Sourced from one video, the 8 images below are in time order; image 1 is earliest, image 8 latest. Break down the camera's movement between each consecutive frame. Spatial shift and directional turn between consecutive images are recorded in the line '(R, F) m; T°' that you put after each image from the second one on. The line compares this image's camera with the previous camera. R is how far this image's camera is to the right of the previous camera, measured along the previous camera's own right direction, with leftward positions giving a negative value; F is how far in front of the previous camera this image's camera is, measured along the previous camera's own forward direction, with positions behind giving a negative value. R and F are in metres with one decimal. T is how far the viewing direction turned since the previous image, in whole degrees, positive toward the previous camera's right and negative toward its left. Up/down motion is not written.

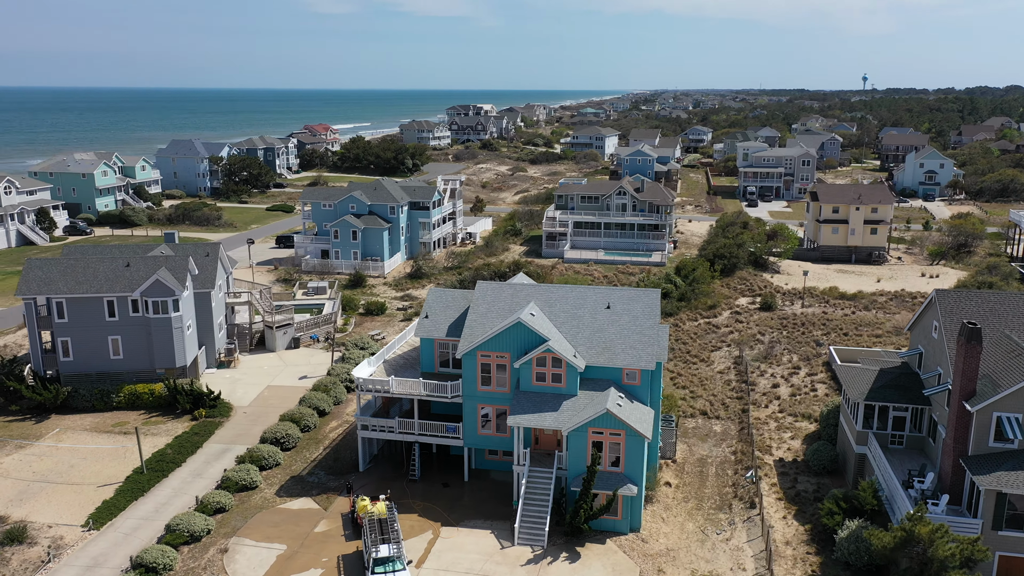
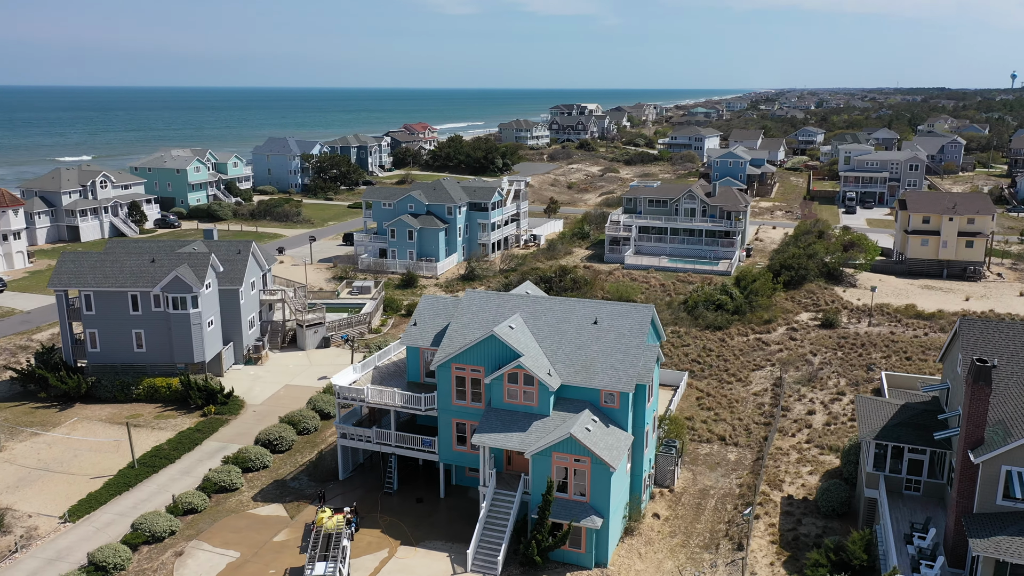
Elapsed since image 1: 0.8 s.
(+4.3, +1.7) m; -8°
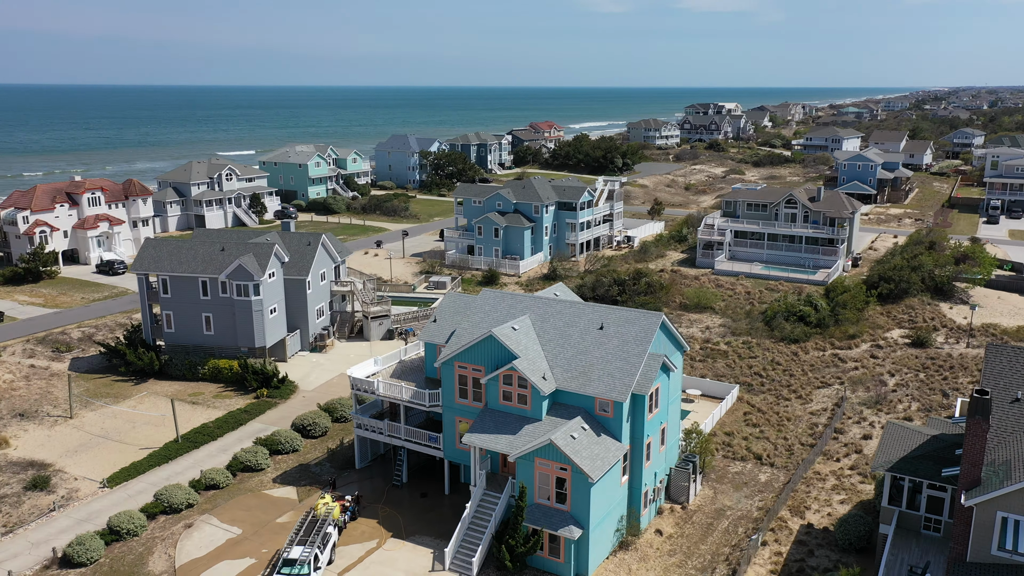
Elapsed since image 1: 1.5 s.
(+4.2, +0.6) m; -10°
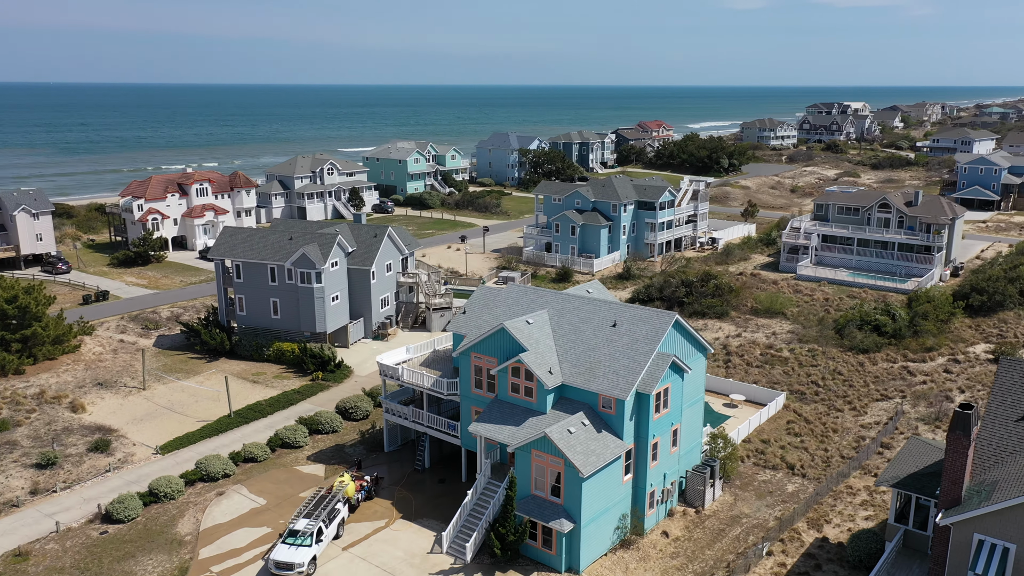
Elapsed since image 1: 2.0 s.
(+3.3, -0.2) m; -8°
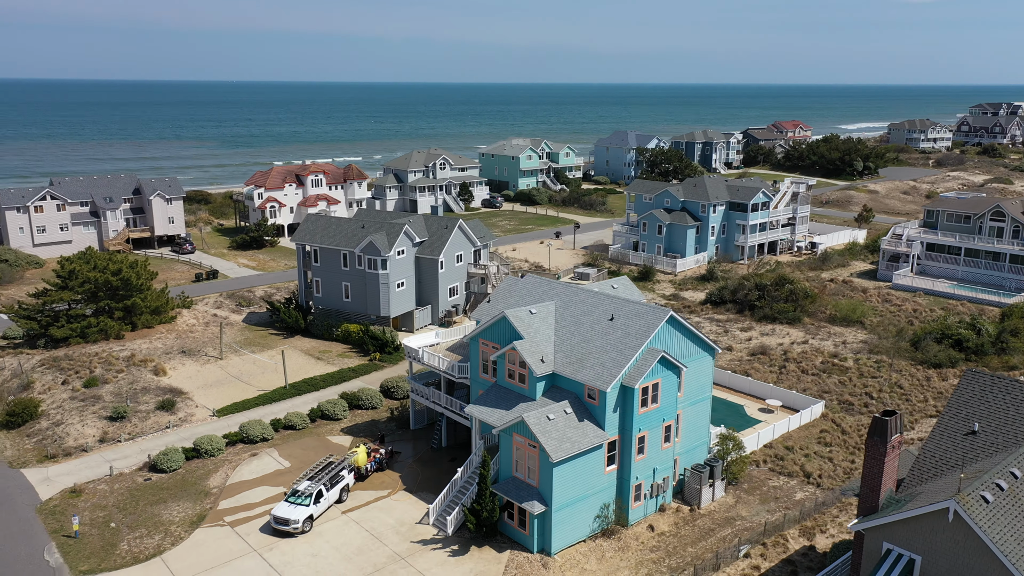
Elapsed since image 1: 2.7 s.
(+4.6, -0.6) m; -10°
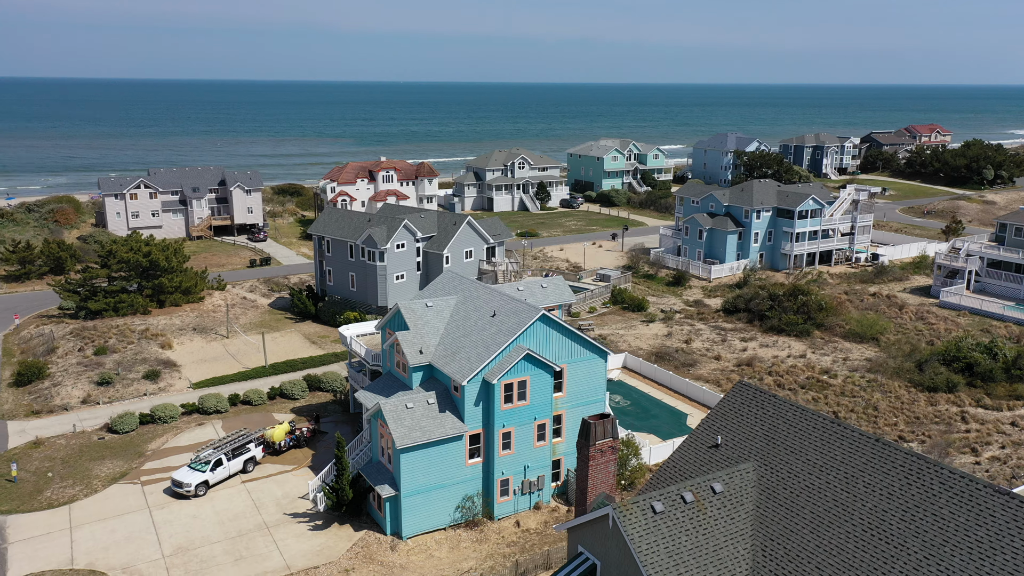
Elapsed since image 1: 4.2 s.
(+8.5, +0.1) m; -10°
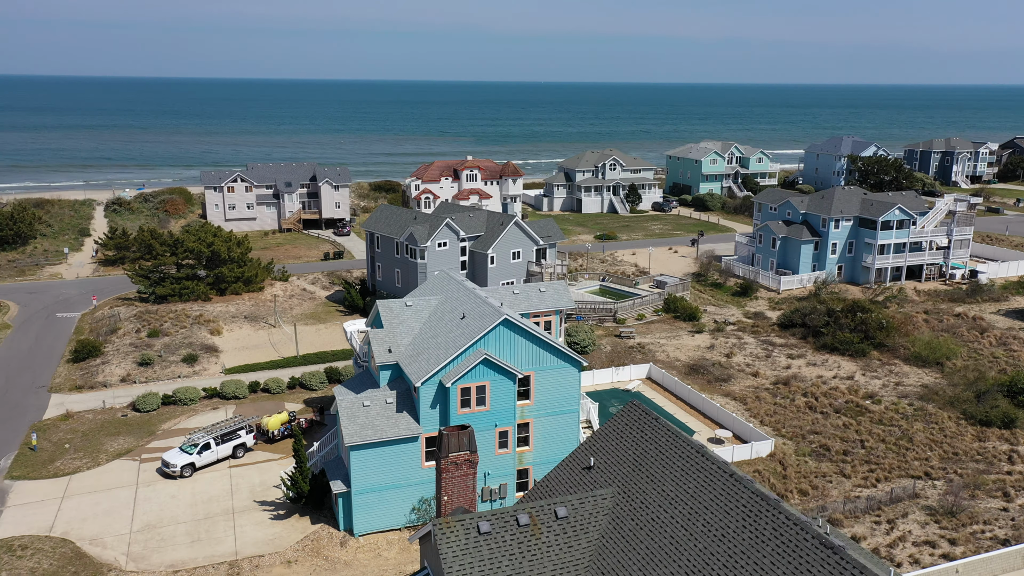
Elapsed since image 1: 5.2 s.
(+5.1, +1.0) m; -9°
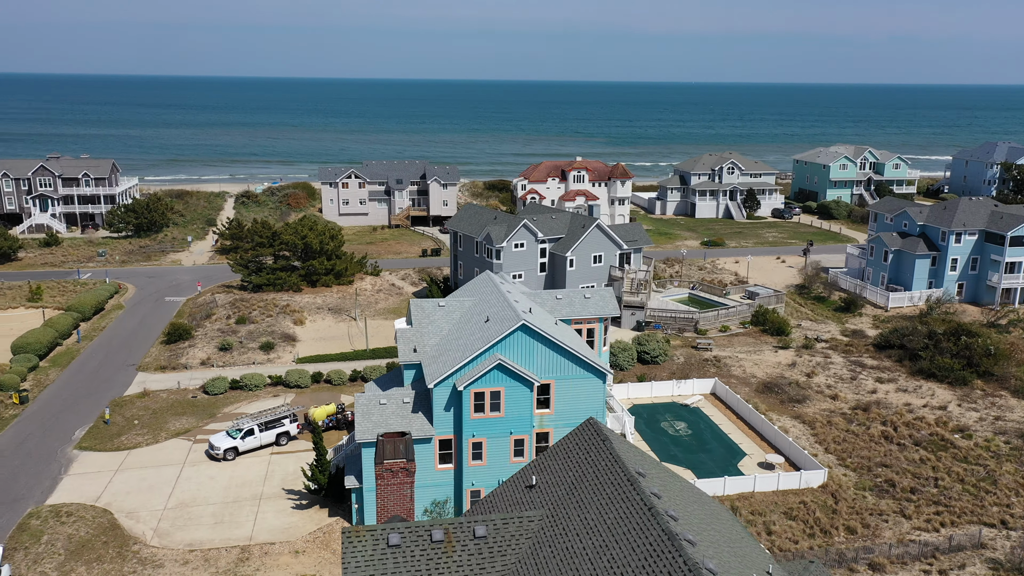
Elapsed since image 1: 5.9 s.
(+3.5, +0.9) m; -10°
